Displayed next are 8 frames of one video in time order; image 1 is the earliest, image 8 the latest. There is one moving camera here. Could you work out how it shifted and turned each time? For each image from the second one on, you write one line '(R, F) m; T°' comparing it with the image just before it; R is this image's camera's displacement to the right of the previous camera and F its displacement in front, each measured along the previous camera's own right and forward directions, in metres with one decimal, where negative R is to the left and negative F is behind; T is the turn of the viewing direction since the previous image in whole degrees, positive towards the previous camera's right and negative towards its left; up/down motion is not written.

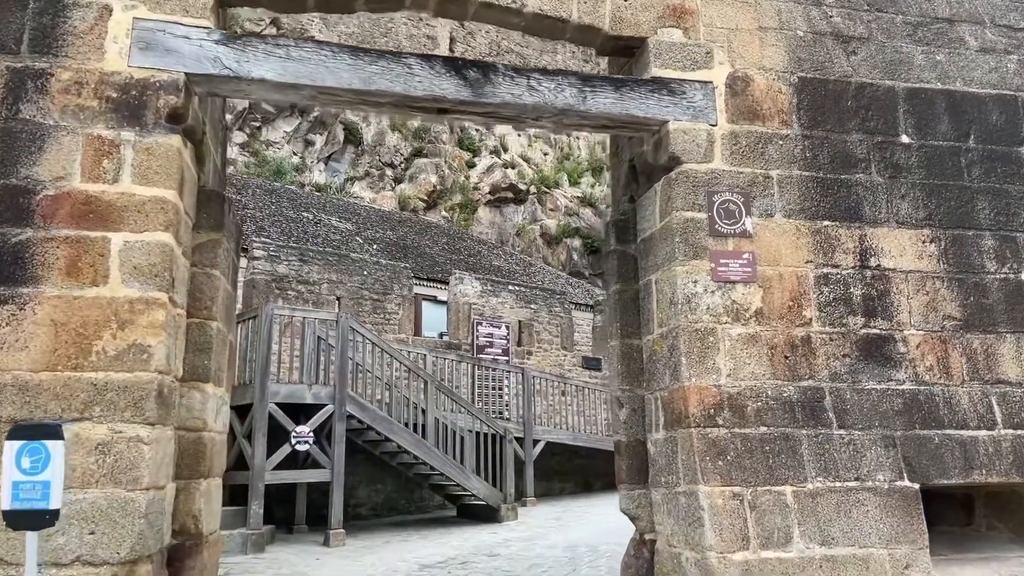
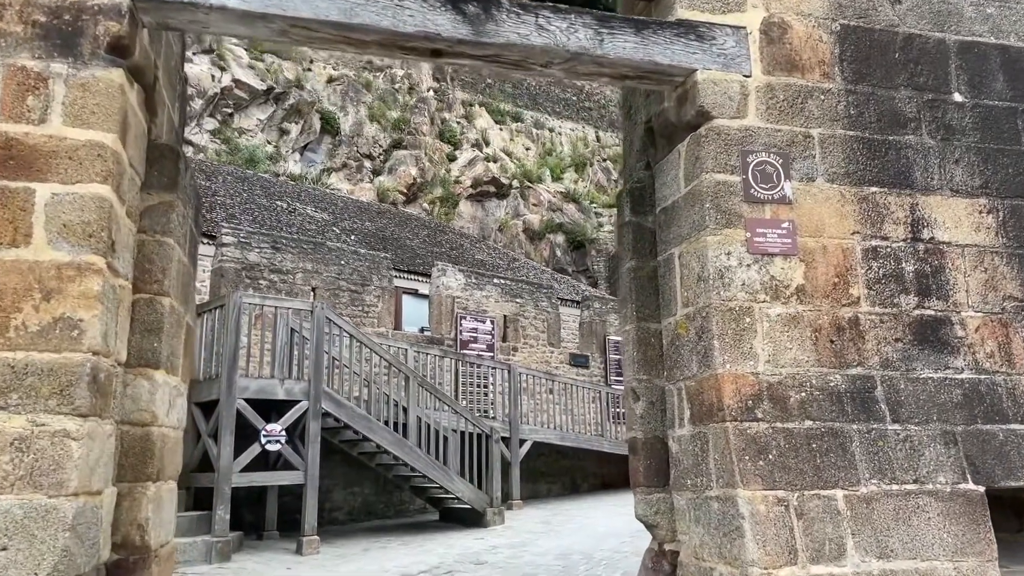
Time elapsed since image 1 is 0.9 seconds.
(-0.1, +0.5) m; +2°
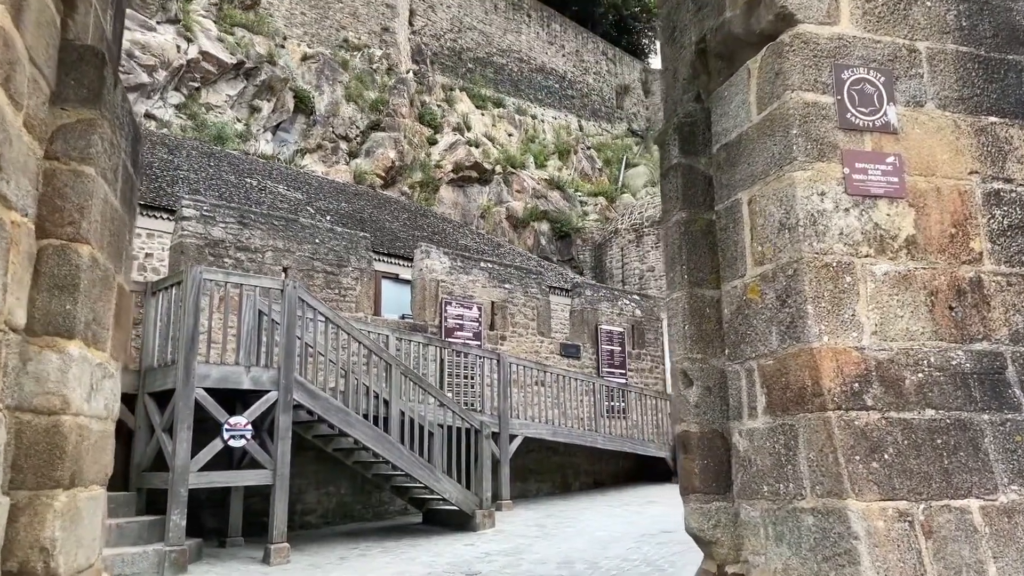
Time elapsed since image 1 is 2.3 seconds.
(-0.2, +0.8) m; +2°
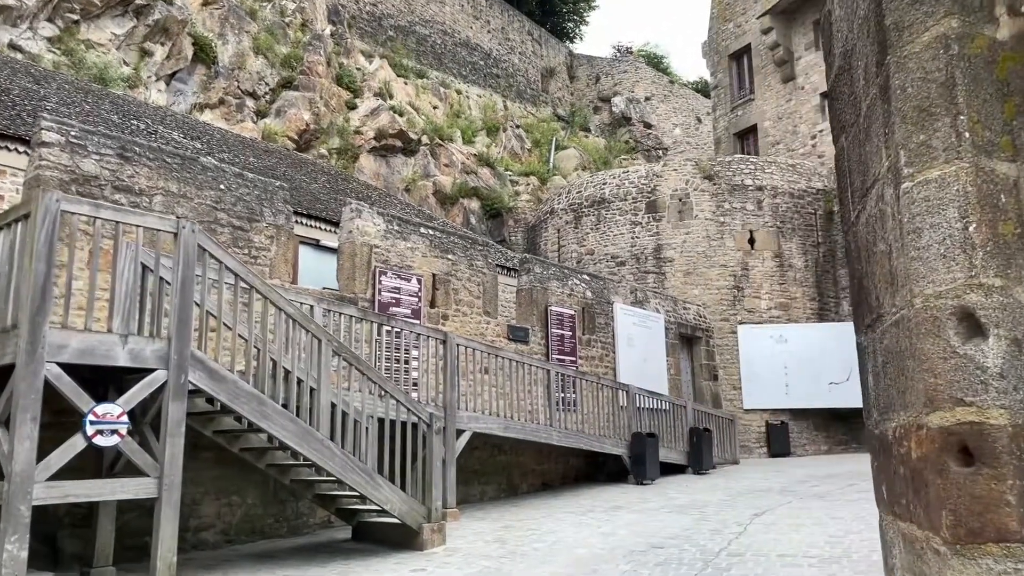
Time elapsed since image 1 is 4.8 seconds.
(-0.4, +1.5) m; +7°
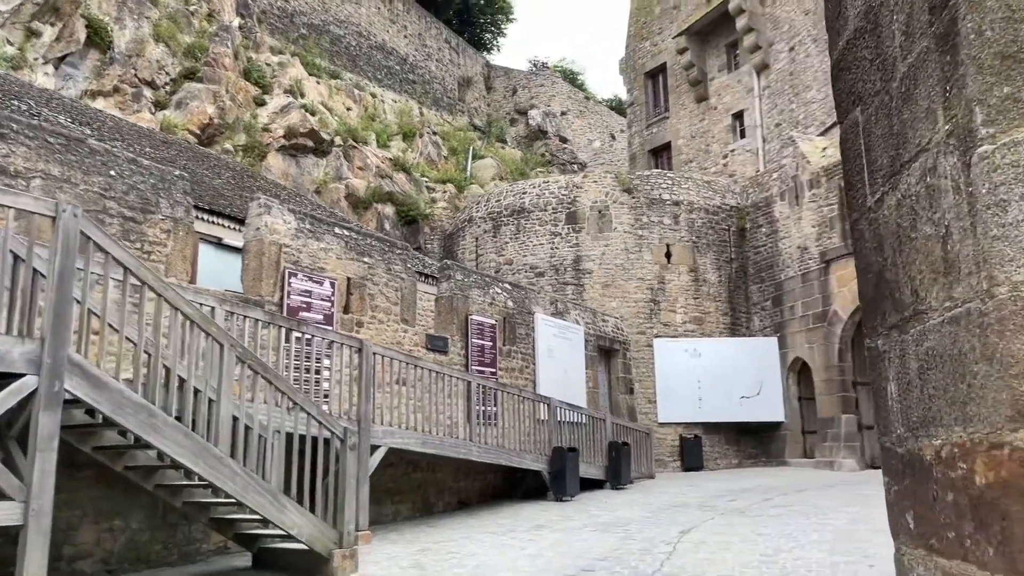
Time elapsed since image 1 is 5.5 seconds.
(-0.1, +0.4) m; +7°
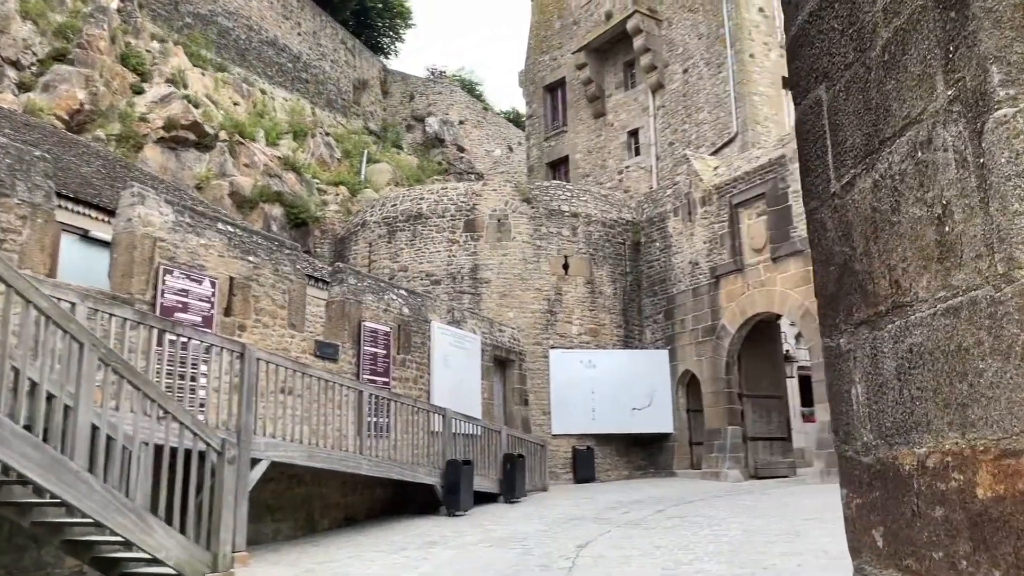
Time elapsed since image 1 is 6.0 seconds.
(-0.1, +0.3) m; +8°
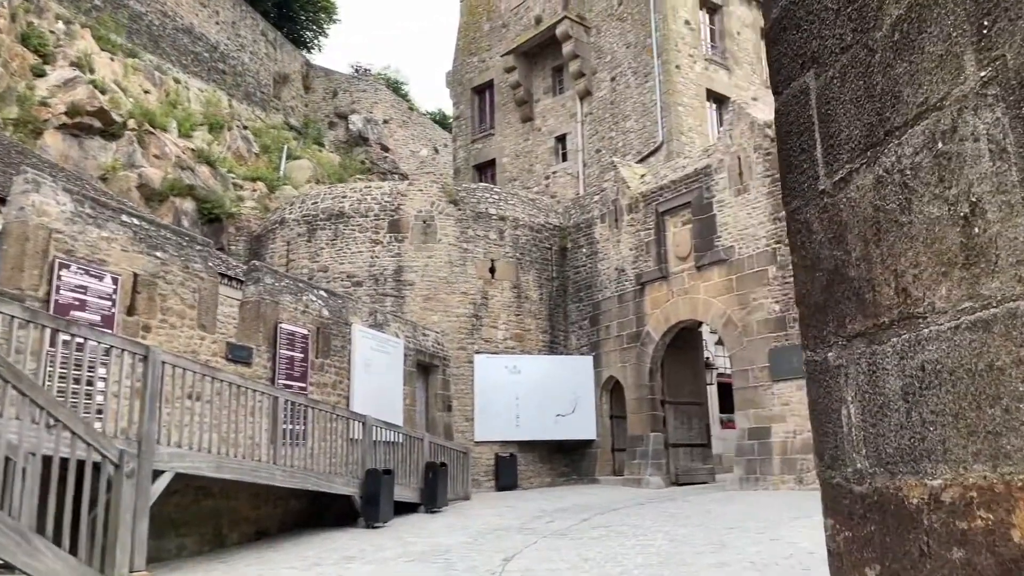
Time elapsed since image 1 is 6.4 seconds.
(-0.1, +0.3) m; +6°
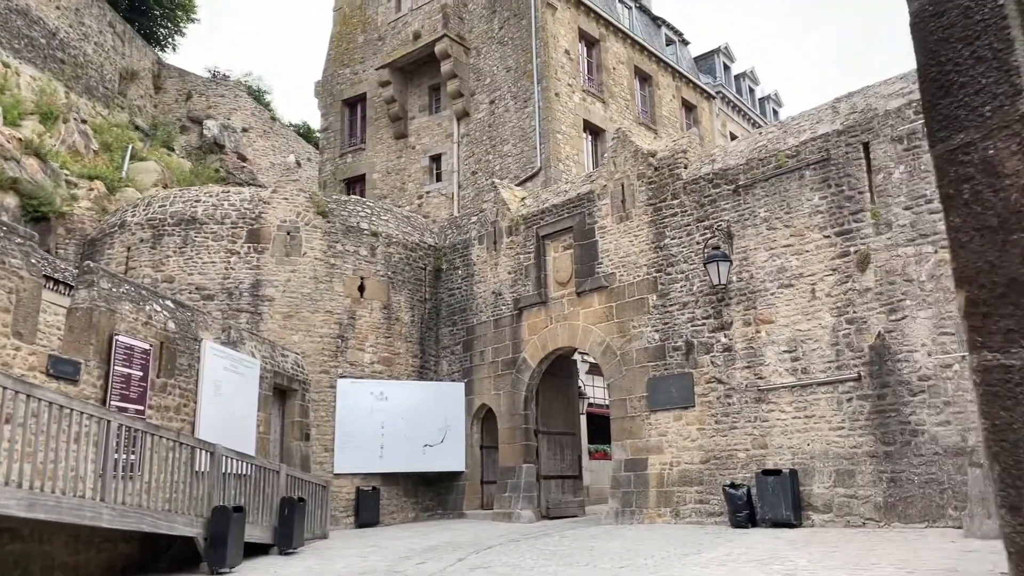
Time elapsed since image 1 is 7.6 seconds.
(-0.3, +0.7) m; +11°
